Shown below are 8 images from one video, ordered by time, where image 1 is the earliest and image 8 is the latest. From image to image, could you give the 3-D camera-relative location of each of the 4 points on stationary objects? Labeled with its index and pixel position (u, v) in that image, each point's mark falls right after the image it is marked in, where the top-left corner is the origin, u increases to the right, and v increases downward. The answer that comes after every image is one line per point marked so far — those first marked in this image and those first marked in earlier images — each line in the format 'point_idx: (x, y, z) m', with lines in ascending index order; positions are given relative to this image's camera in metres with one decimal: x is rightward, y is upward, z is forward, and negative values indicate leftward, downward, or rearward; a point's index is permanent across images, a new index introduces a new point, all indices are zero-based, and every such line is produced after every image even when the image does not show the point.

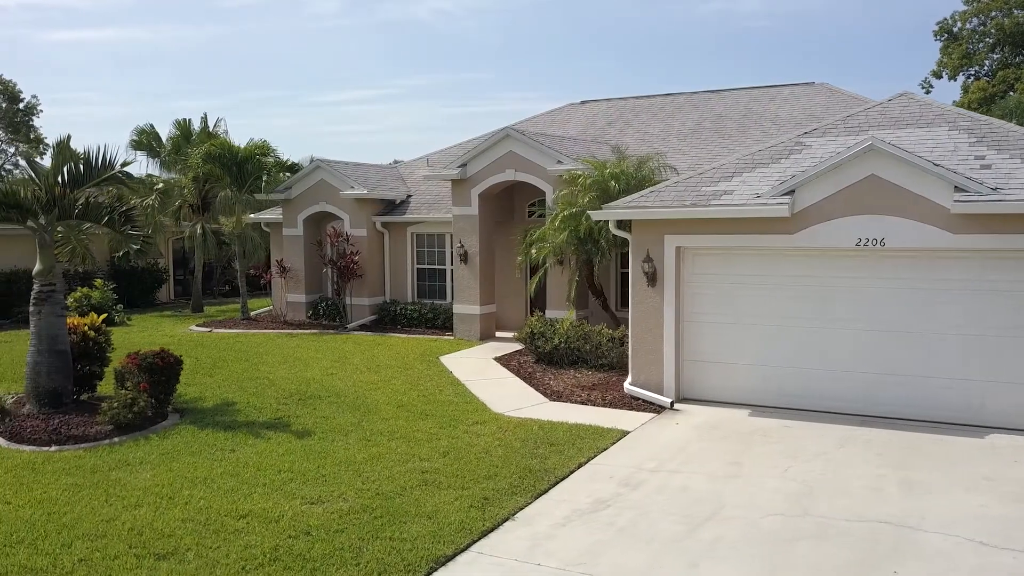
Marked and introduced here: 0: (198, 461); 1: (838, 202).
0: (-2.9, -1.6, +8.6) m
1: (+3.5, +0.9, +9.7) m
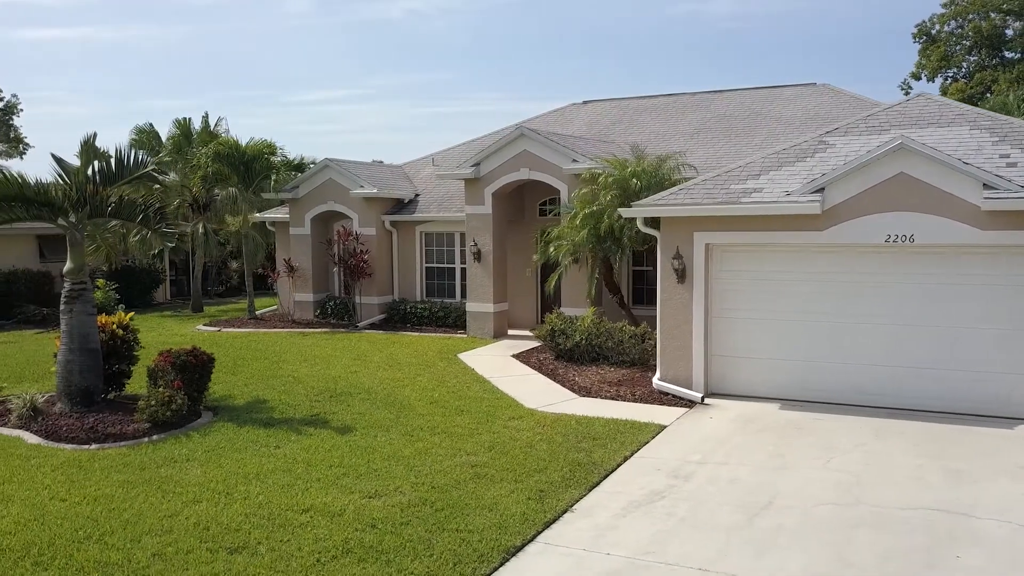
0: (-2.5, -1.6, +8.6) m
1: (+3.9, +1.0, +9.9) m
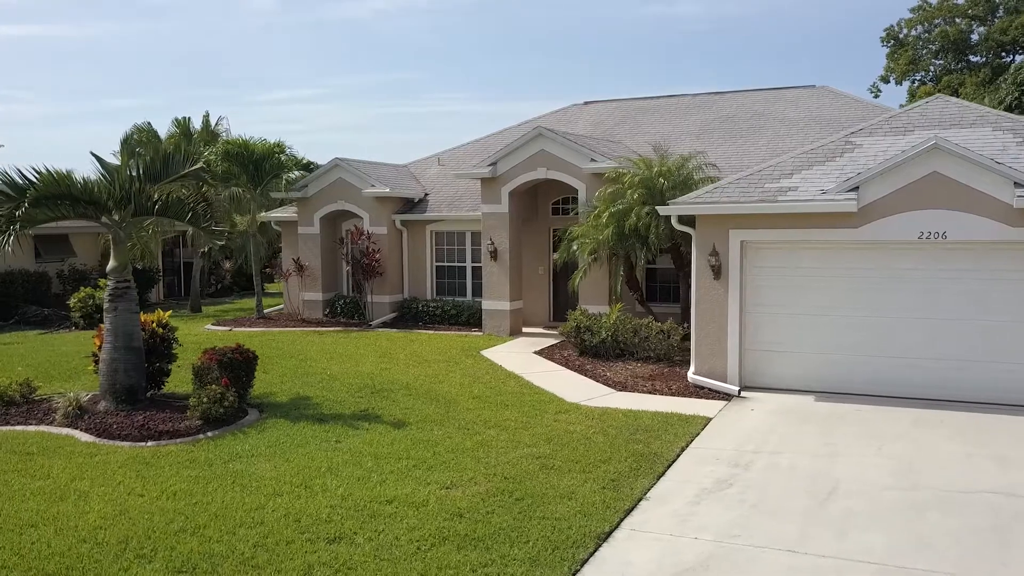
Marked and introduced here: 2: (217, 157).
0: (-1.9, -1.6, +8.7) m
1: (+4.4, +1.0, +10.3) m
2: (-5.8, +2.7, +18.0) m
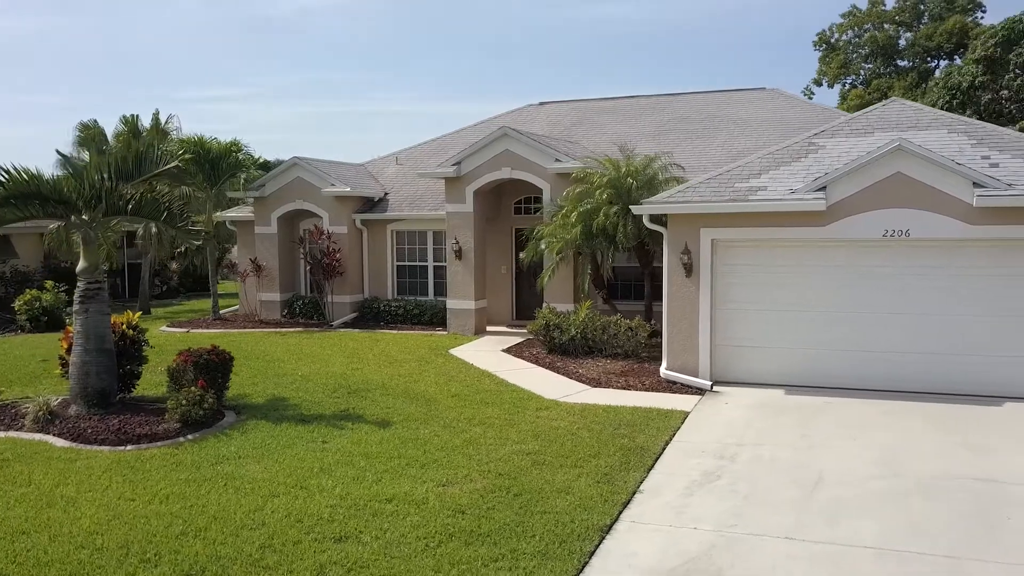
0: (-2.0, -1.6, +8.7) m
1: (+4.2, +1.1, +10.7) m
2: (-6.6, +2.7, +17.7) m
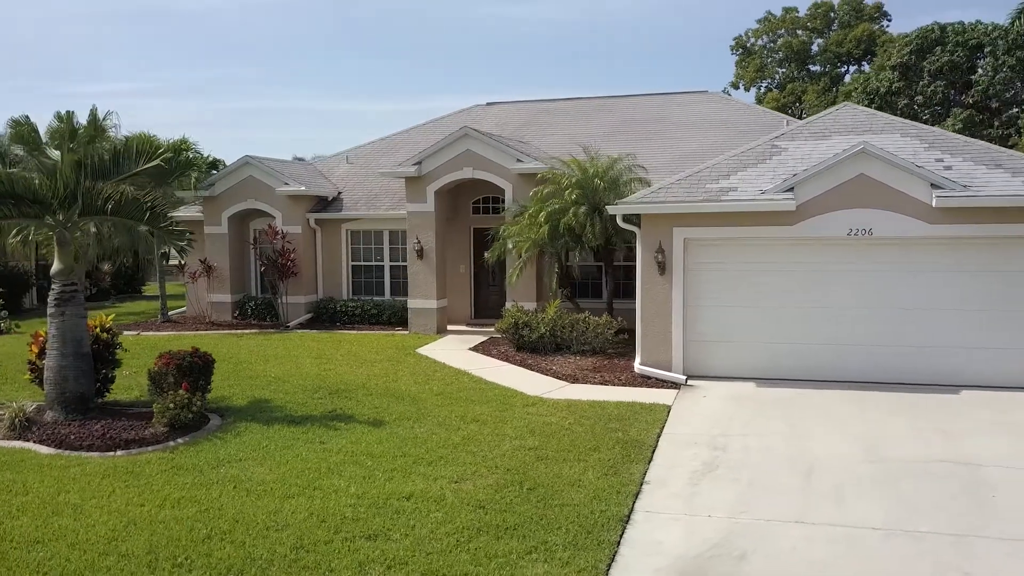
0: (-2.0, -1.6, +8.6) m
1: (+3.9, +1.1, +11.2) m
2: (-7.4, +2.6, +17.2) m
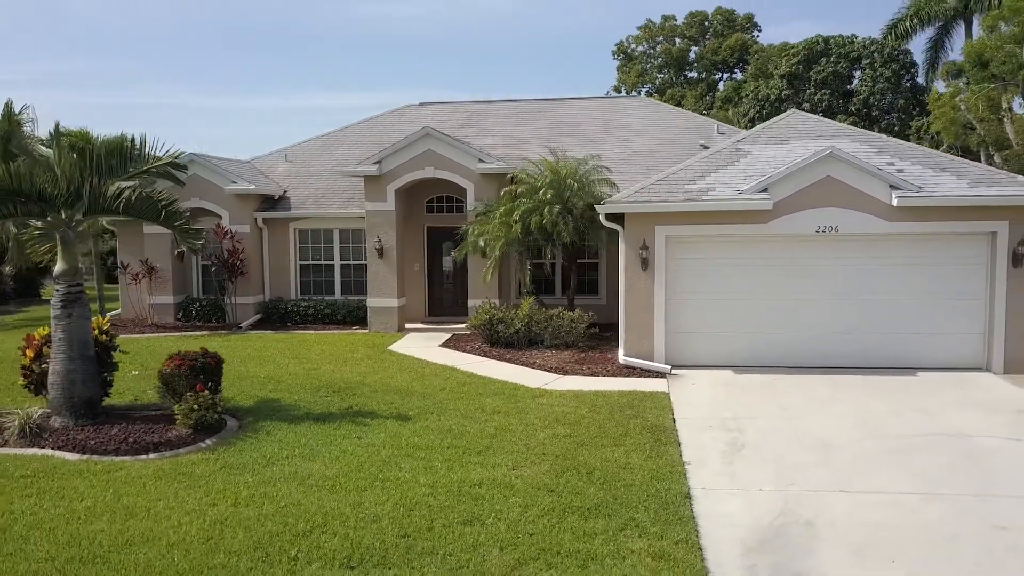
0: (-1.6, -1.5, +8.7) m
1: (+3.9, +1.2, +12.1) m
2: (-8.2, +2.6, +16.4) m
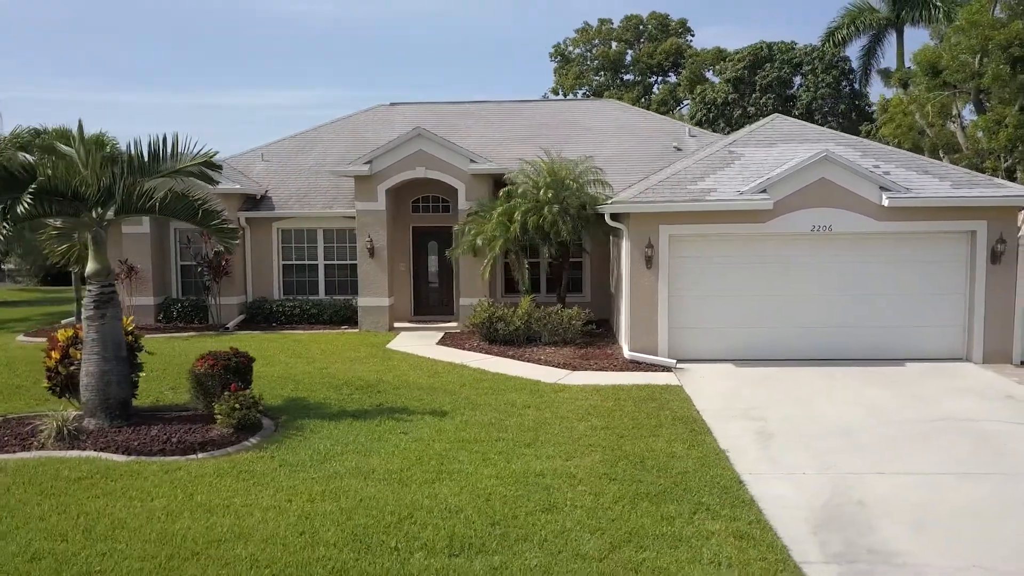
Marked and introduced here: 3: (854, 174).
0: (-1.1, -1.5, +8.9) m
1: (+4.0, +1.3, +12.8) m
2: (-8.4, +2.6, +15.9) m
3: (+4.7, +1.6, +12.6) m
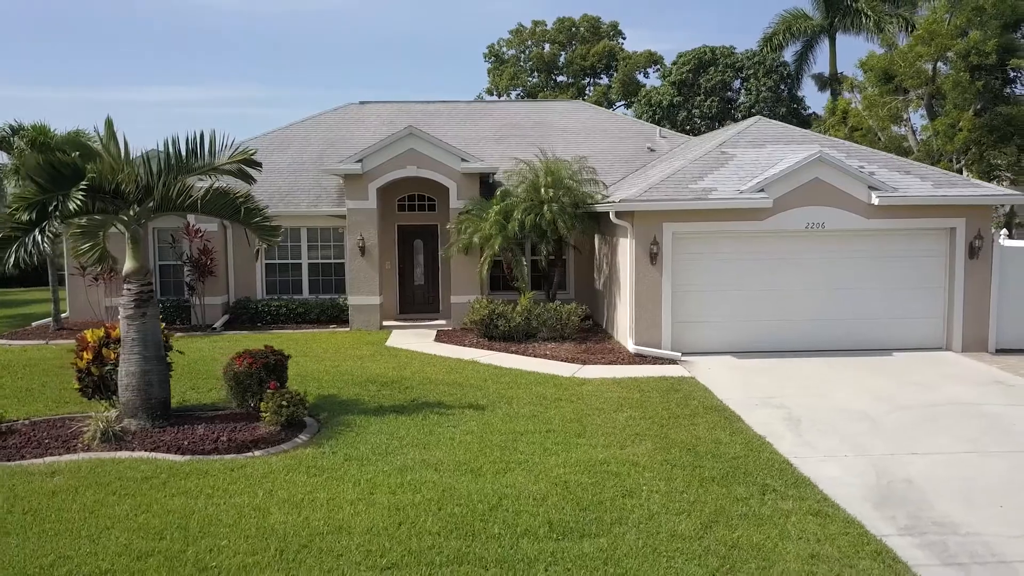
0: (-0.6, -1.5, +9.0) m
1: (+4.1, +1.3, +13.4) m
2: (-8.5, +2.5, +15.4) m
3: (+4.9, +1.6, +13.3) m
